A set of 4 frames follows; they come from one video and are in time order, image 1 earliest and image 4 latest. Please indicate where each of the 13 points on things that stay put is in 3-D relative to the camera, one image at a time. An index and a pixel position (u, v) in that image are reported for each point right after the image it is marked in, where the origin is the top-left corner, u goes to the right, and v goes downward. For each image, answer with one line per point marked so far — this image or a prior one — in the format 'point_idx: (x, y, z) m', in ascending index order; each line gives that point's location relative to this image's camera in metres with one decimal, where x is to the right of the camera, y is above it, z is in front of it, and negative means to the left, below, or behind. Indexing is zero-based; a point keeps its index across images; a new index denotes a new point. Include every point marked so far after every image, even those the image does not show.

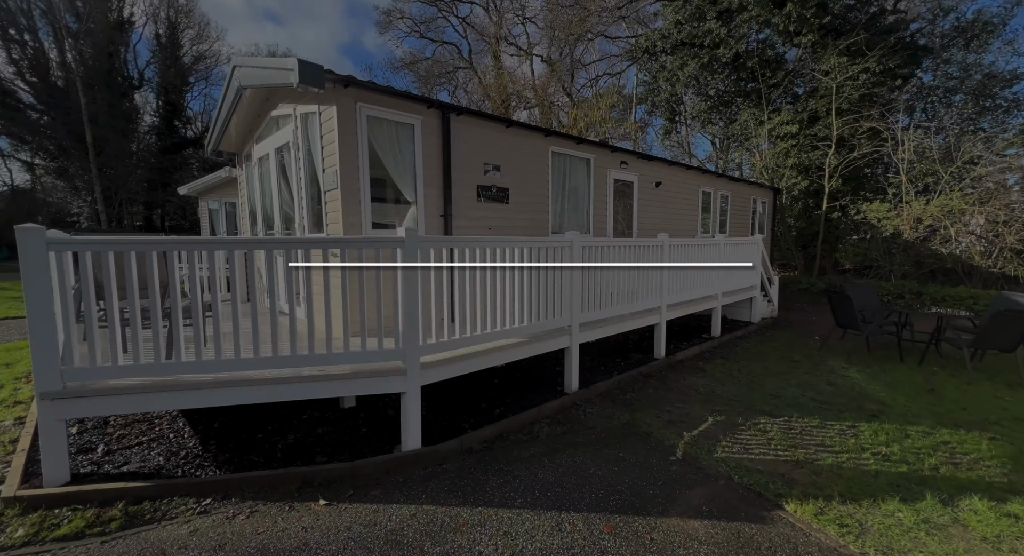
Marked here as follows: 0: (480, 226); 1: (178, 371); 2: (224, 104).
0: (-0.4, +0.6, +5.5) m
1: (-2.1, -0.6, +2.8) m
2: (-3.4, +2.1, +5.4) m
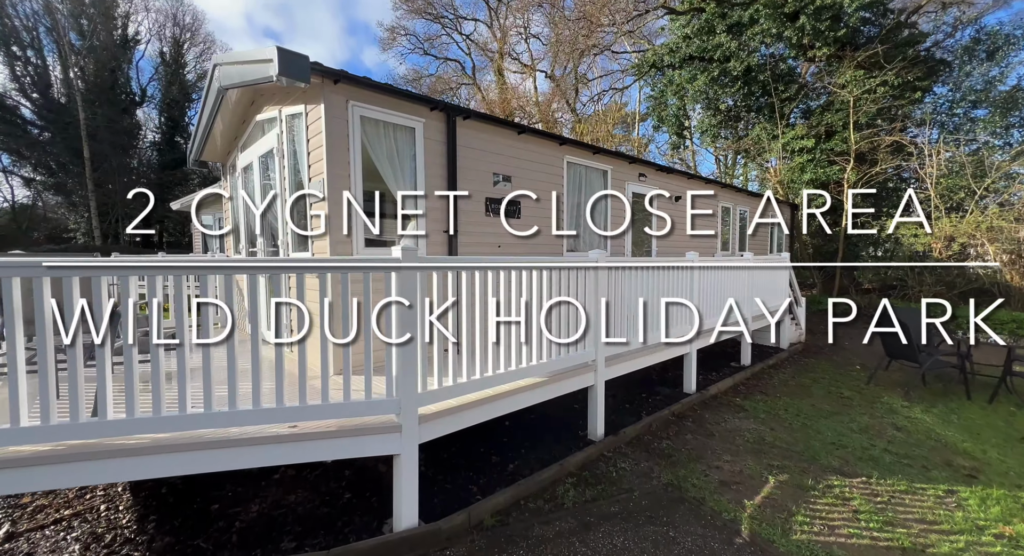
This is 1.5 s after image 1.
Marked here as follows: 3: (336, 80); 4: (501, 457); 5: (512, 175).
0: (-0.3, +0.4, +4.9) m
1: (-2.0, -0.7, +2.2) m
2: (-3.3, +1.8, +4.8) m
3: (-1.4, +1.6, +3.6) m
4: (-0.1, -1.3, +3.4) m
5: (0.0, +1.2, +5.1) m
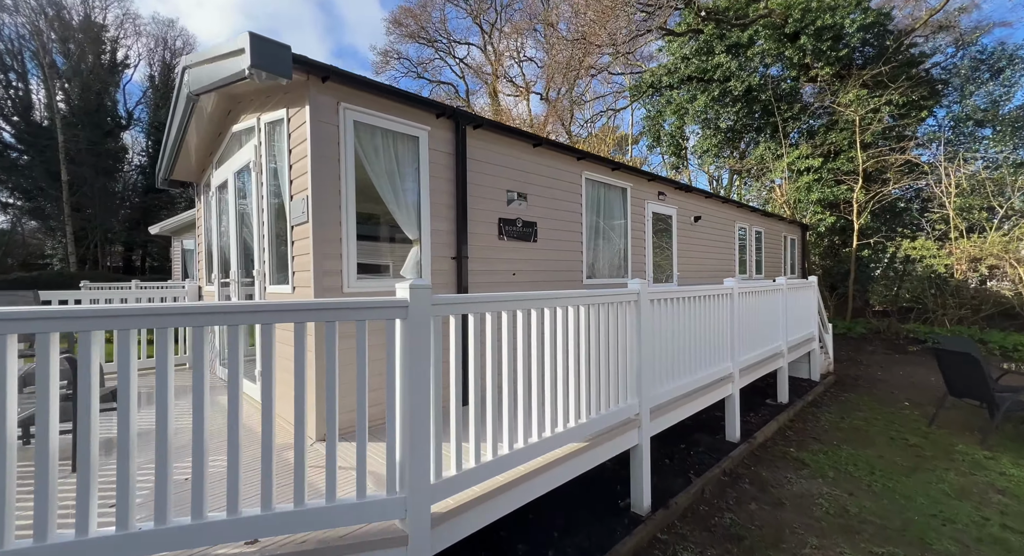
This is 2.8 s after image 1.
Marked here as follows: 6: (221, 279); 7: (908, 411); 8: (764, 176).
0: (-0.1, 0.0, +4.2) m
1: (-1.8, -0.9, +1.4) m
2: (-3.2, +1.5, +4.2) m
3: (-1.2, +1.3, +2.9) m
4: (+0.1, -1.6, +2.6) m
5: (+0.1, +0.8, +4.5) m
6: (-3.0, 0.0, +4.7) m
7: (+4.9, -1.6, +5.5) m
8: (+8.2, +3.3, +14.6) m
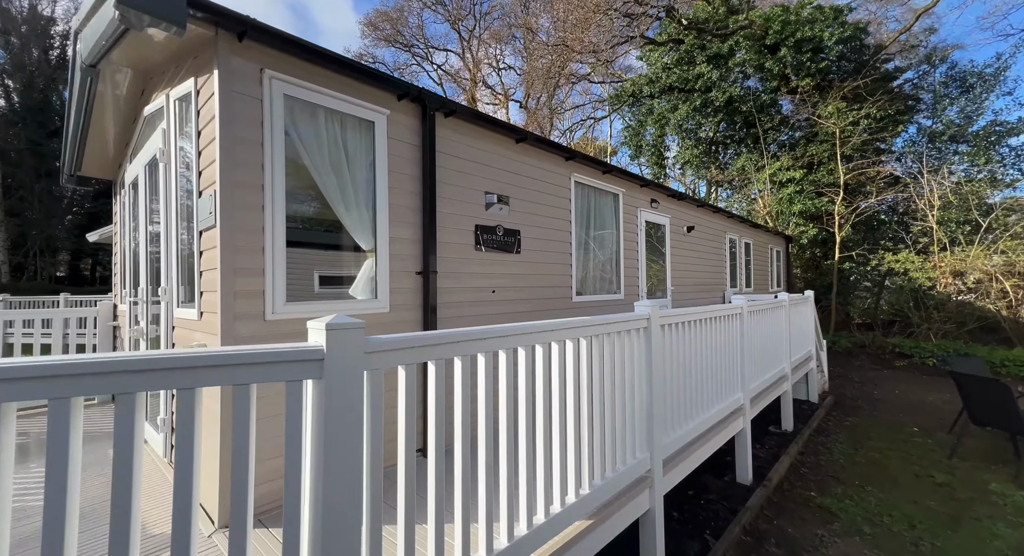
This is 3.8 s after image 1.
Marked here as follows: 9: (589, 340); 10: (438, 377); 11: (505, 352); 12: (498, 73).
0: (-0.3, -0.1, +3.6) m
1: (-1.8, -1.0, +0.6) m
2: (-3.3, +1.4, +3.4) m
3: (-1.3, +1.2, +2.2) m
4: (0.0, -1.7, +1.9) m
5: (0.0, +0.7, +3.9) m
6: (-3.2, -0.2, +3.8) m
7: (+4.7, -1.8, +5.1) m
8: (+7.5, +2.9, +14.4) m
9: (+0.4, -0.3, +2.2) m
10: (-0.3, -0.3, +1.5) m
11: (0.0, -0.3, +1.8) m
12: (-0.5, +7.5, +16.0) m
